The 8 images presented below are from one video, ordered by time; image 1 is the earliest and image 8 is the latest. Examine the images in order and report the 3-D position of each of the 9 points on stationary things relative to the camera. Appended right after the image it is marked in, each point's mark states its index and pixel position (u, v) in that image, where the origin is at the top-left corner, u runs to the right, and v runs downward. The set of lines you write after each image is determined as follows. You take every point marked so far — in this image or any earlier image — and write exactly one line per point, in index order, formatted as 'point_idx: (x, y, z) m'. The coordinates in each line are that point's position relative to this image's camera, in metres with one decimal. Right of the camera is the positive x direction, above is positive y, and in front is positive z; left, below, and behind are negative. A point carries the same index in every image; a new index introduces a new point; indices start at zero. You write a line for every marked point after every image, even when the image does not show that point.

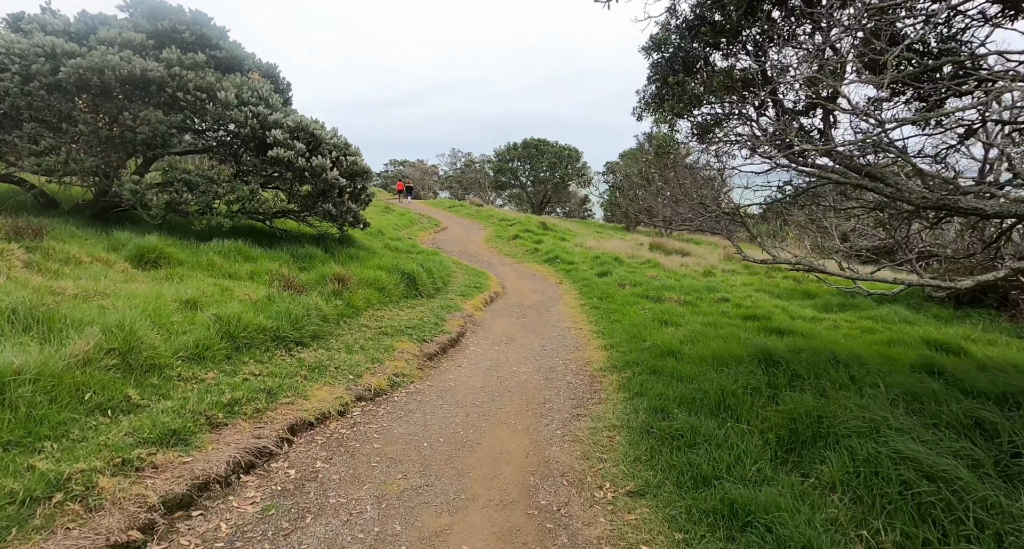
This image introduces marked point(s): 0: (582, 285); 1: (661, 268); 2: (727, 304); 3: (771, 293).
0: (+1.8, -0.3, +14.9) m
1: (+4.5, +0.1, +18.1) m
2: (+4.4, -0.6, +12.2) m
3: (+6.3, -0.5, +14.4) m
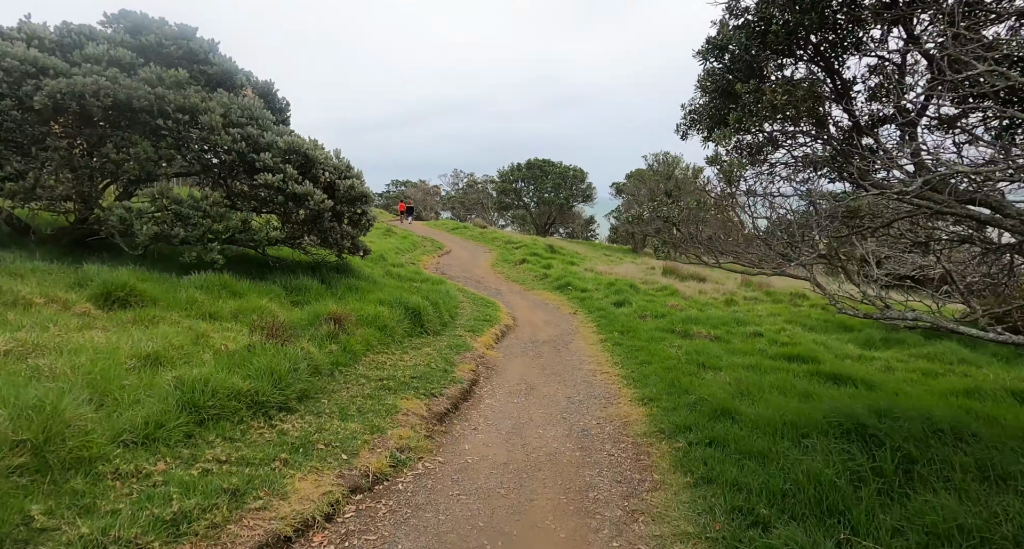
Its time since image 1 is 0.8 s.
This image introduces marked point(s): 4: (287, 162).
0: (+2.1, -1.0, +13.8) m
1: (+4.8, -0.7, +17.1) m
2: (+4.7, -1.3, +11.2) m
3: (+6.6, -1.2, +13.4) m
4: (-4.0, +2.0, +10.6) m
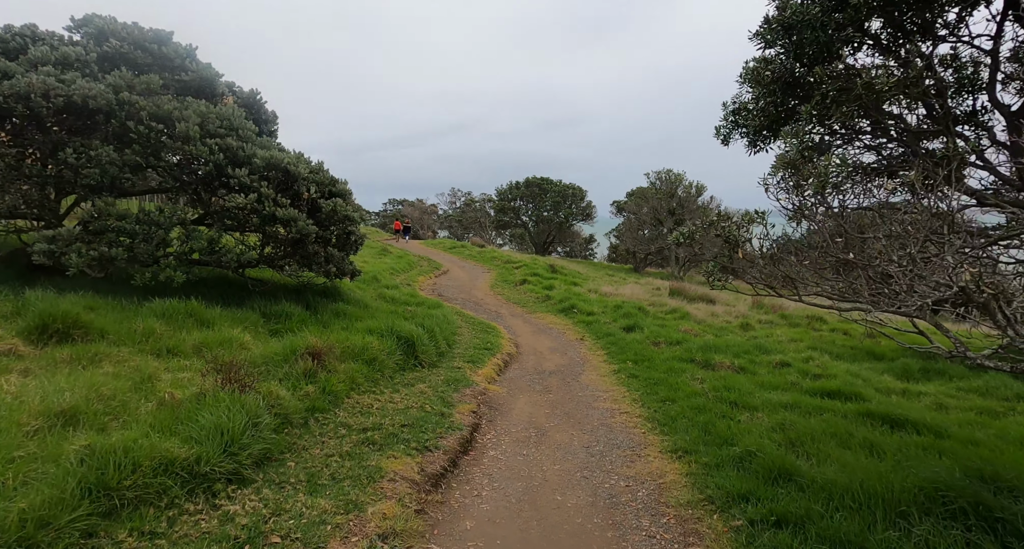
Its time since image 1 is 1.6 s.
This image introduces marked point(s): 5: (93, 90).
0: (+2.1, -1.5, +12.8) m
1: (+4.8, -1.3, +16.0) m
2: (+4.7, -1.7, +10.2) m
3: (+6.6, -1.7, +12.4) m
4: (-3.9, +1.6, +9.6) m
5: (-5.8, +2.5, +8.4) m
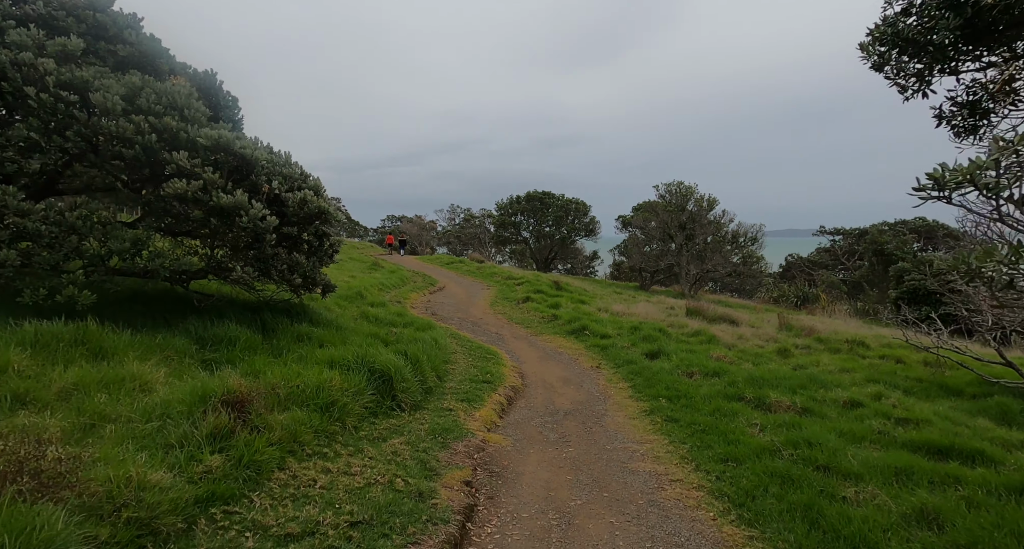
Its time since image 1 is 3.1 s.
0: (+2.2, -1.8, +10.8) m
1: (+4.9, -1.7, +14.0) m
2: (+4.8, -1.9, +8.1) m
3: (+6.7, -2.0, +10.3) m
4: (-3.8, +1.4, +7.7) m
5: (-5.7, +2.4, +6.4) m
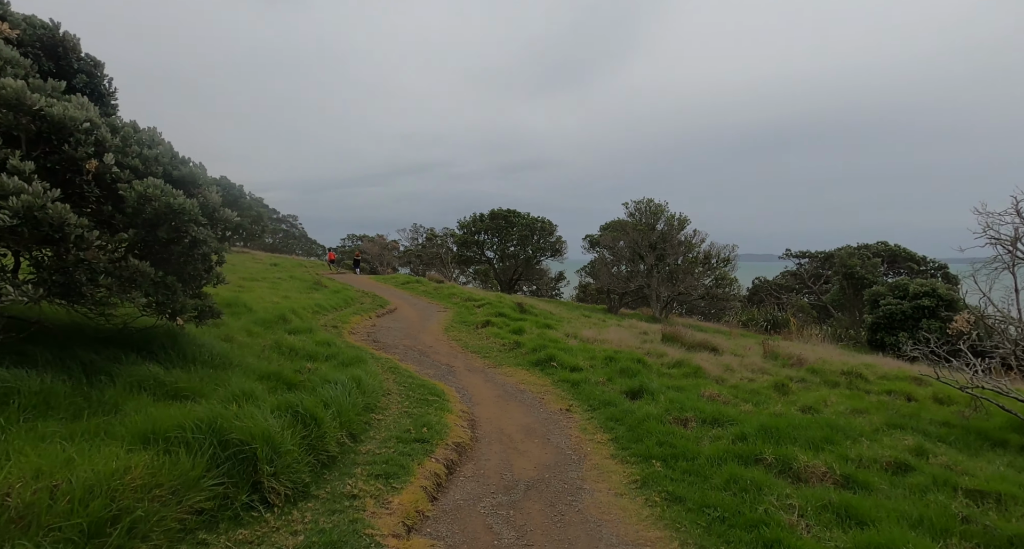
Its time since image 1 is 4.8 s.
0: (+1.5, -2.1, +8.6) m
1: (+3.9, -2.1, +12.0) m
2: (+4.2, -2.1, +6.1) m
3: (+6.0, -2.4, +8.4) m
4: (-4.3, +1.2, +5.3) m
5: (-6.1, +2.3, +4.0) m
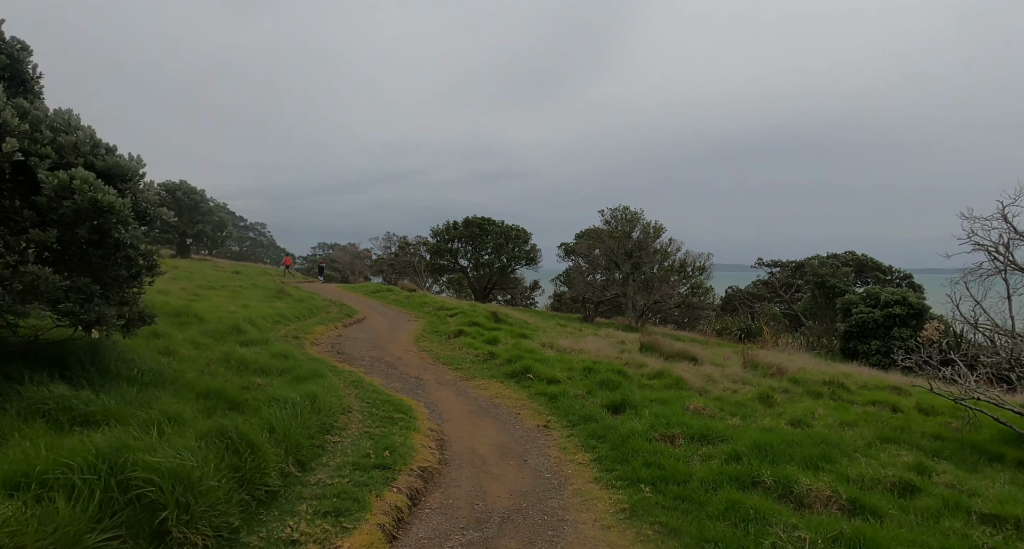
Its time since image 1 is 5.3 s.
0: (+1.1, -2.2, +7.9) m
1: (+3.4, -2.3, +11.4) m
2: (+4.0, -2.2, +5.6) m
3: (+5.6, -2.4, +7.9) m
4: (-4.6, +1.2, +4.4) m
5: (-6.3, +2.3, +3.1) m
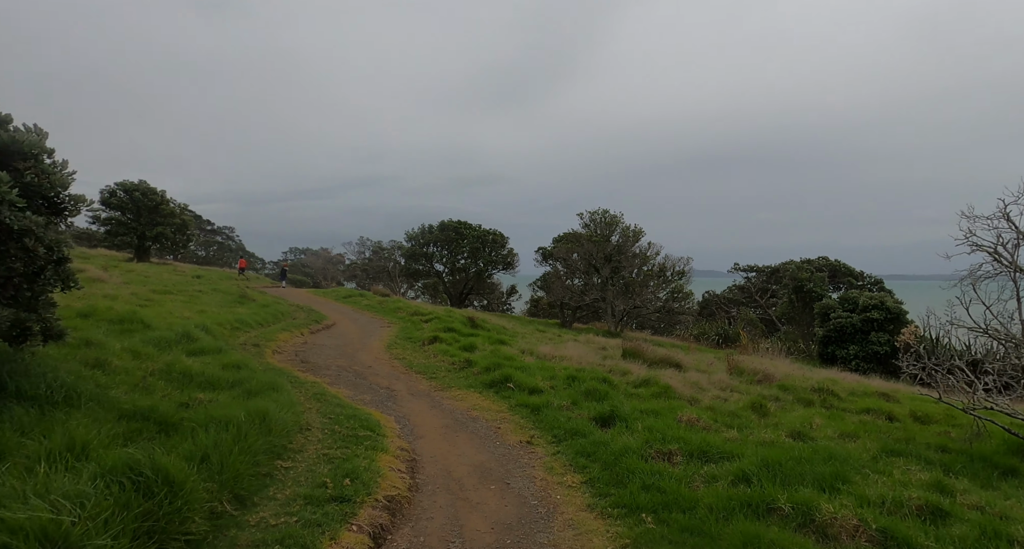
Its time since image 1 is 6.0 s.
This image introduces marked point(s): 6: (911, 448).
0: (+0.9, -2.2, +7.1) m
1: (+3.1, -2.3, +10.7) m
2: (+3.8, -2.2, +4.9) m
3: (+5.4, -2.4, +7.3) m
4: (-4.6, +1.3, +3.5) m
5: (-6.3, +2.4, +2.0) m
6: (+6.0, -2.6, +9.0) m
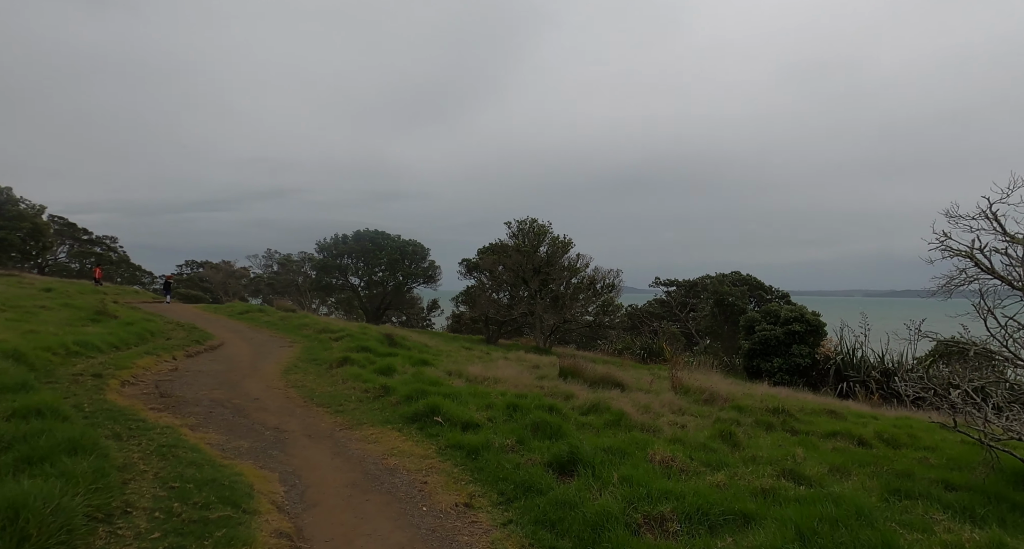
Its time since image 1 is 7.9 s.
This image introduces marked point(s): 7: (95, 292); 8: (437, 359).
0: (+0.3, -2.2, +5.1) m
1: (+2.0, -2.4, +9.0) m
2: (+3.5, -2.1, +3.3) m
3: (+4.8, -2.4, +5.9) m
4: (-4.7, +1.4, +0.8) m
5: (-6.1, +2.5, -0.8) m
6: (+5.1, -2.7, +7.6) m
7: (-13.1, -0.5, +19.0) m
8: (-2.0, -2.2, +15.8) m
